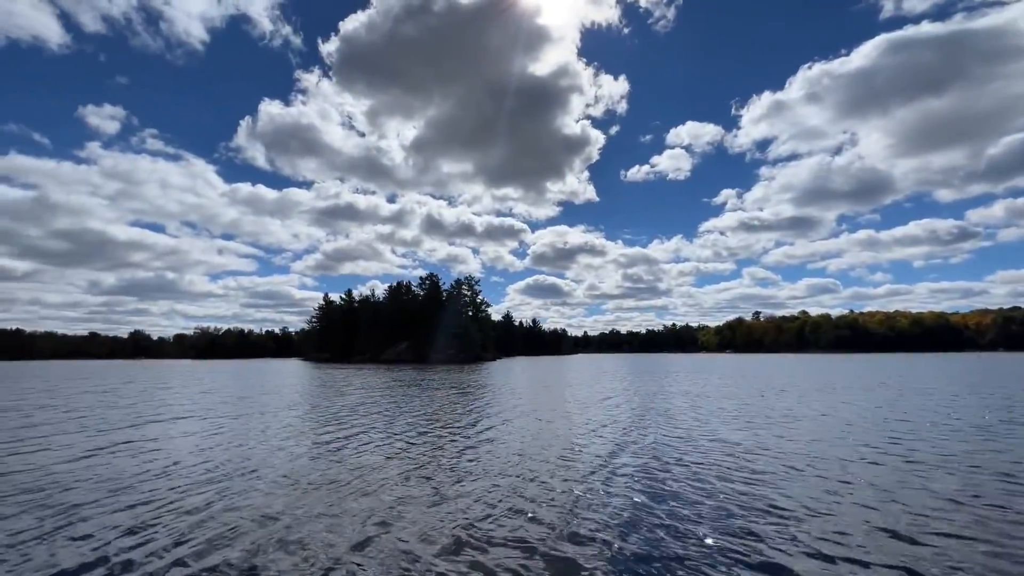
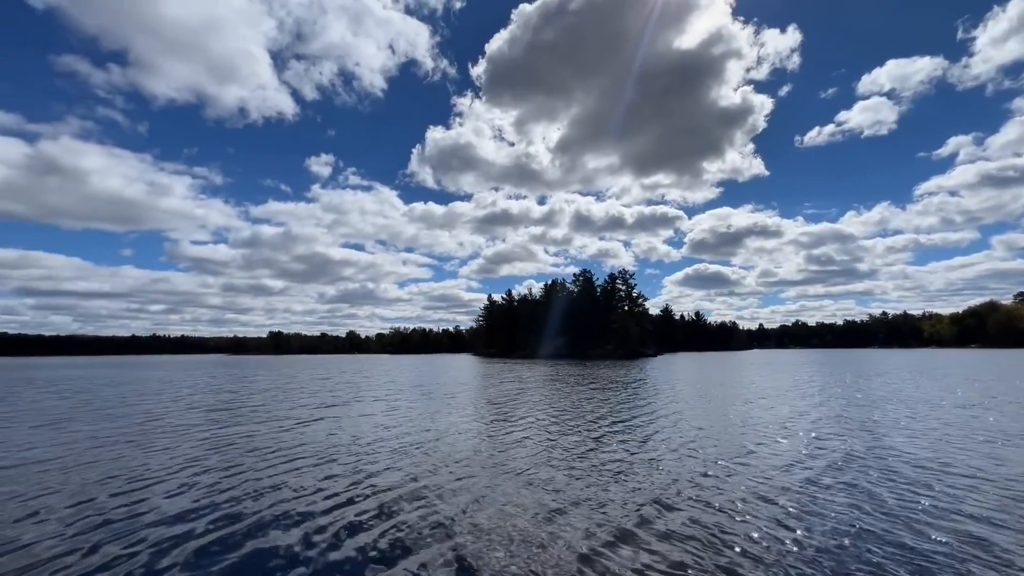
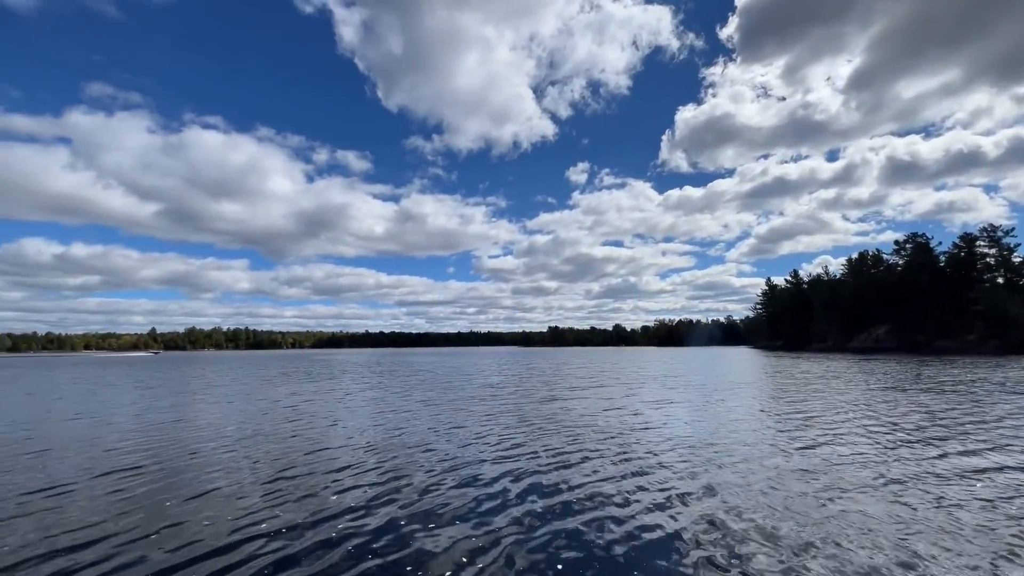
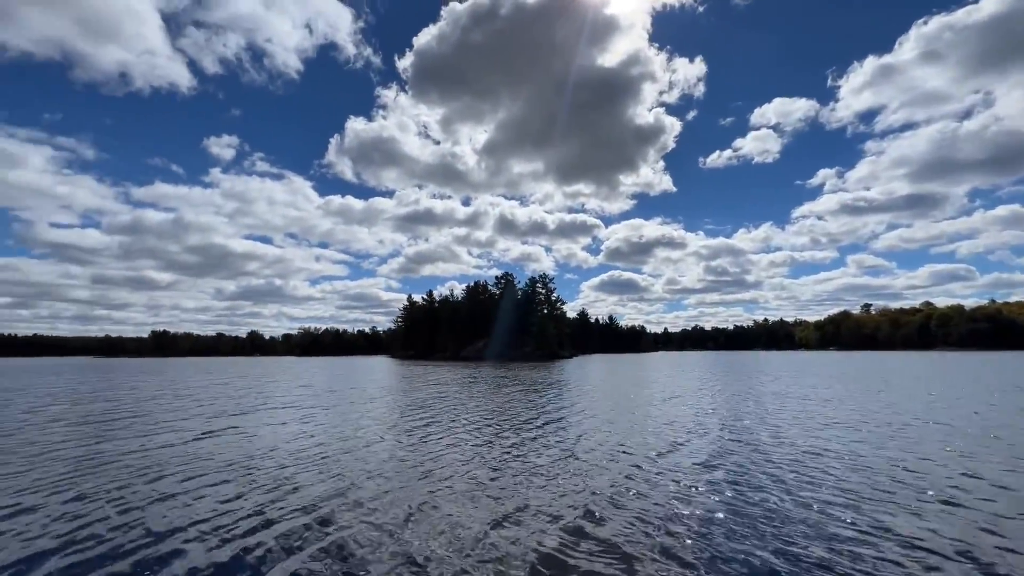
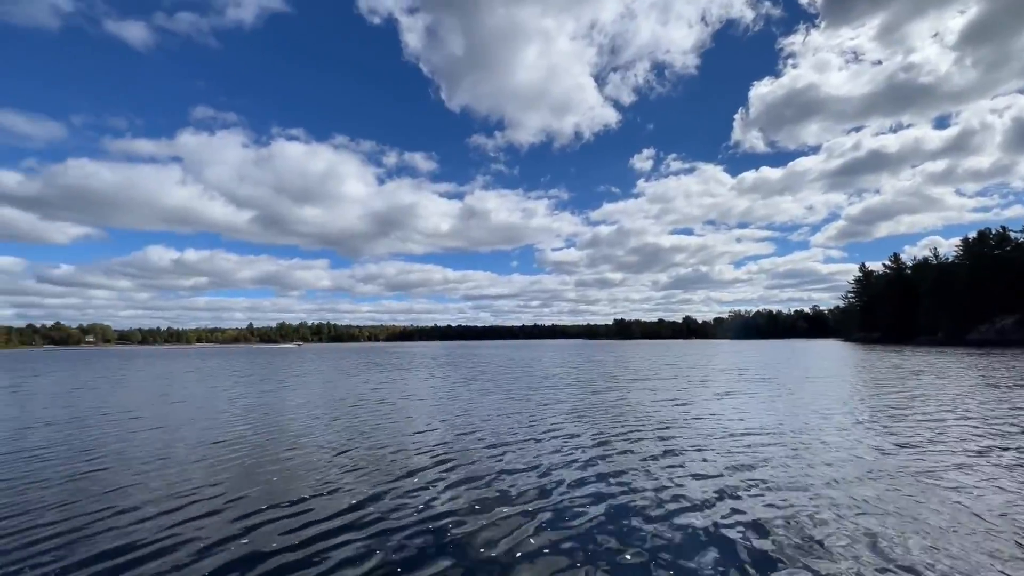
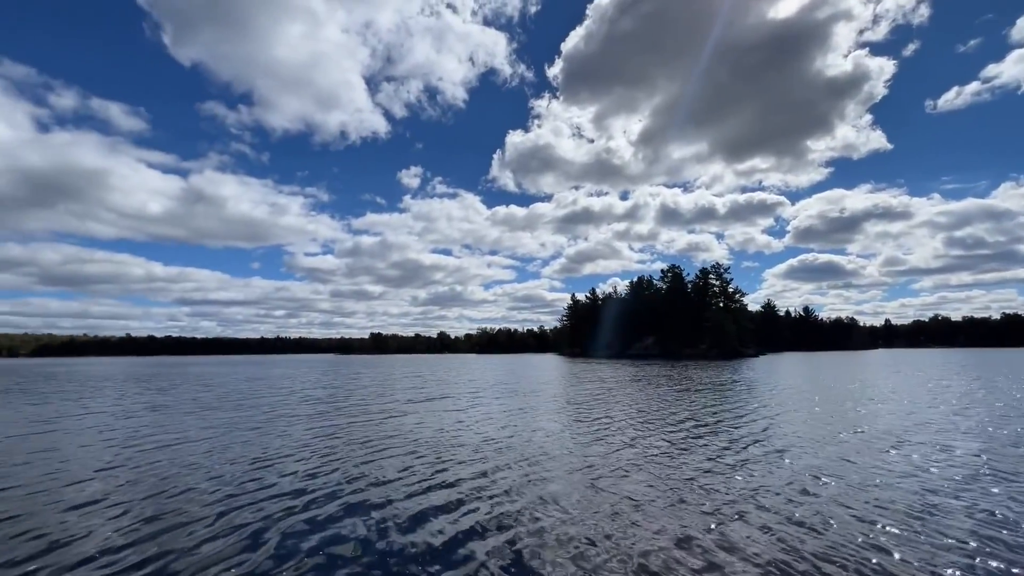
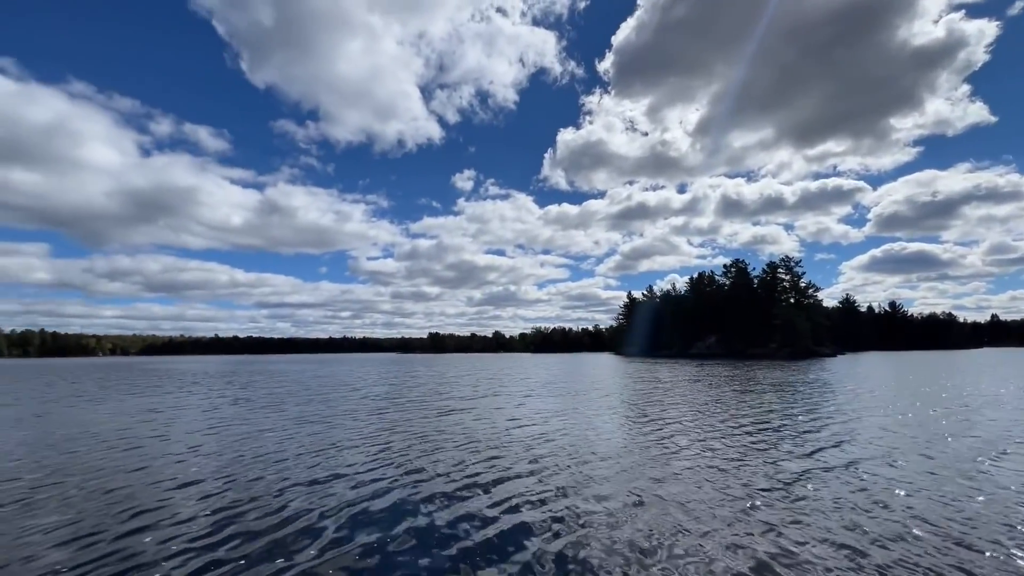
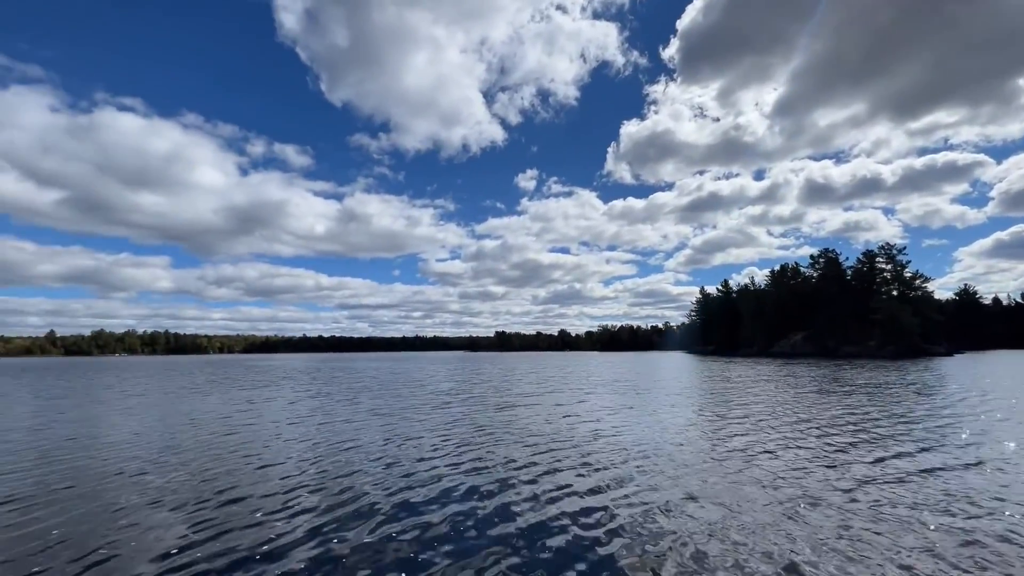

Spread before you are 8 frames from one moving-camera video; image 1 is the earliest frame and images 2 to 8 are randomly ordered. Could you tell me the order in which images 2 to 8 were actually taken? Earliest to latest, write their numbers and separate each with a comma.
4, 2, 6, 7, 8, 3, 5
